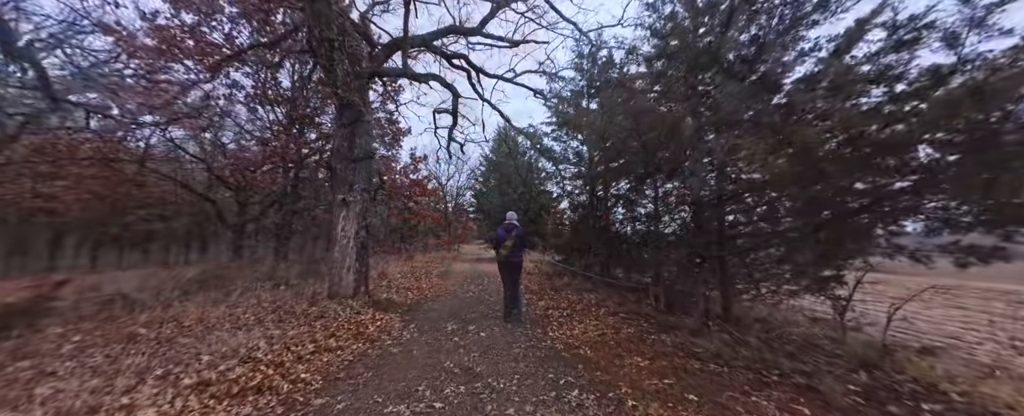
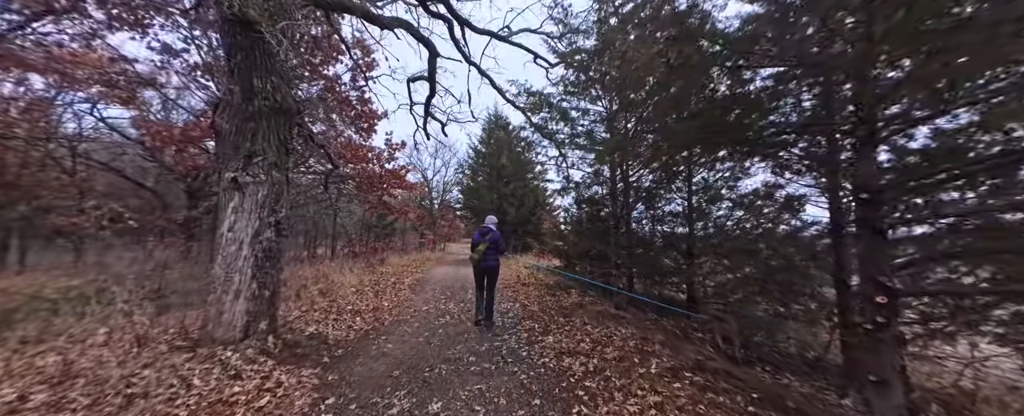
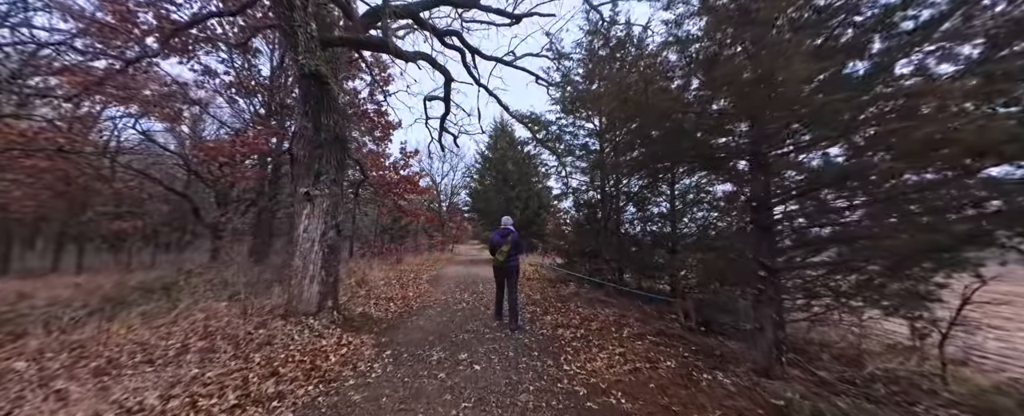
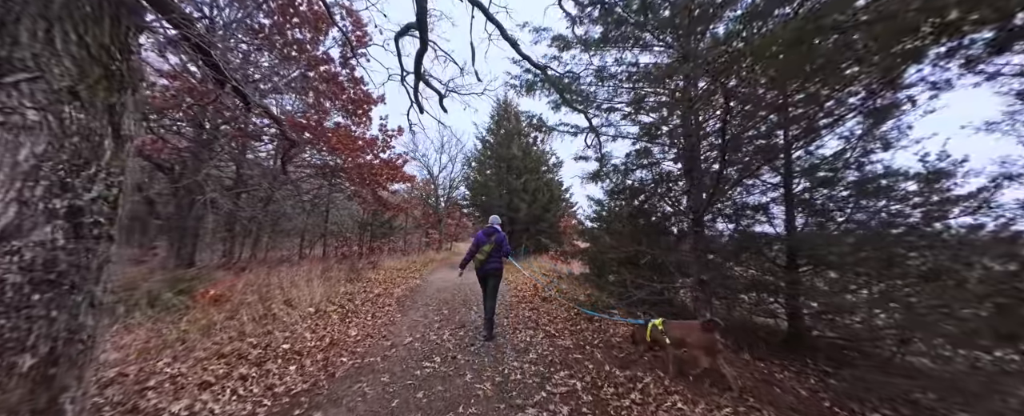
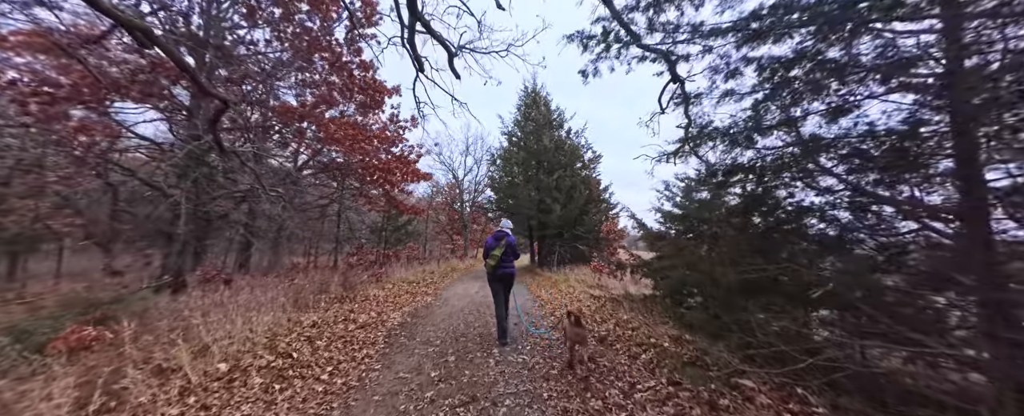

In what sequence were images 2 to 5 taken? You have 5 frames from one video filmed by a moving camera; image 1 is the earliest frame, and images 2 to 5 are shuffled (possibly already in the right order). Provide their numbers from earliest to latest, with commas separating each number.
3, 2, 4, 5
